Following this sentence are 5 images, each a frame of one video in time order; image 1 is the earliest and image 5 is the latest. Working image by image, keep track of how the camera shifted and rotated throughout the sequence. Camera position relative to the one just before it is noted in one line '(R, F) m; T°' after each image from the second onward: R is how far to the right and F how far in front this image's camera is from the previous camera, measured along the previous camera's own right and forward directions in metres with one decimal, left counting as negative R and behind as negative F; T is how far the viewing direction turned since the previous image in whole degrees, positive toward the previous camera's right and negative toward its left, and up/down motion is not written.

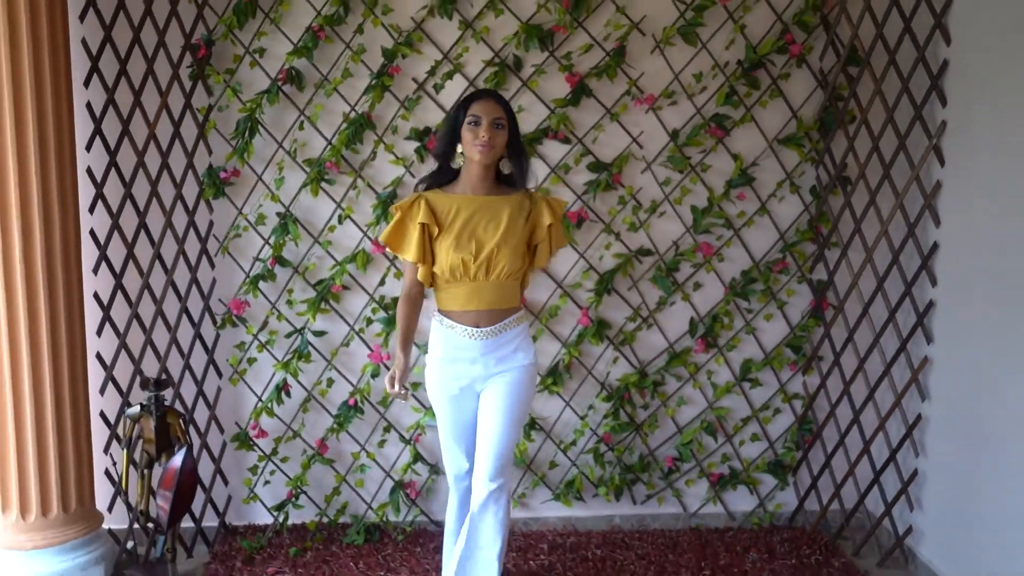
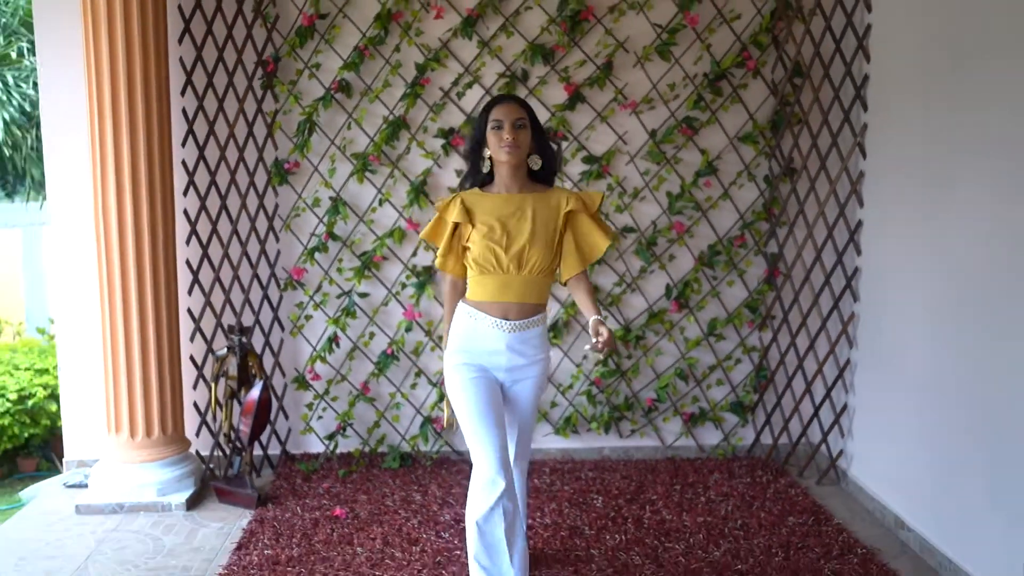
(0.0, -0.6) m; 0°
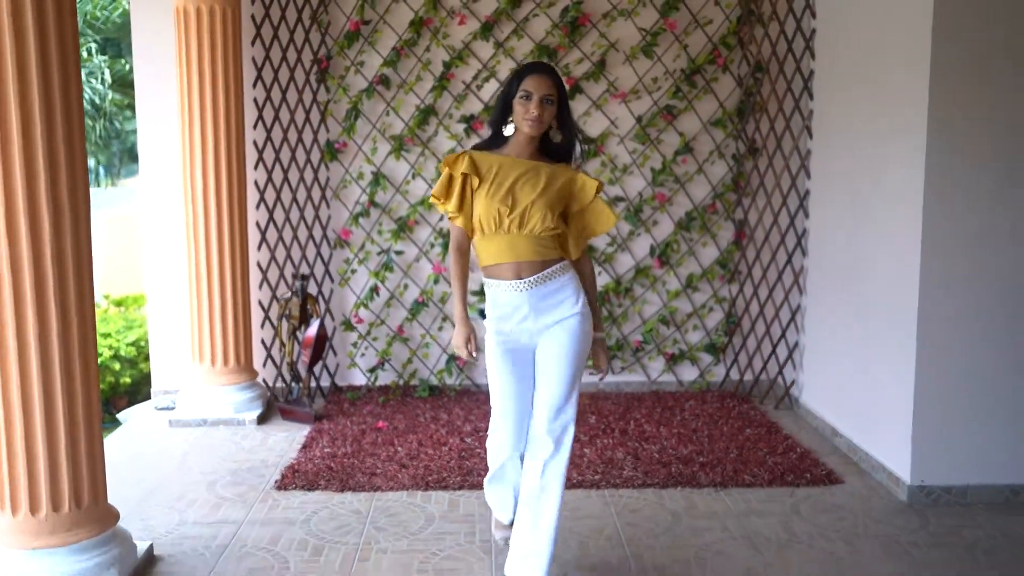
(0.0, -0.7) m; -1°
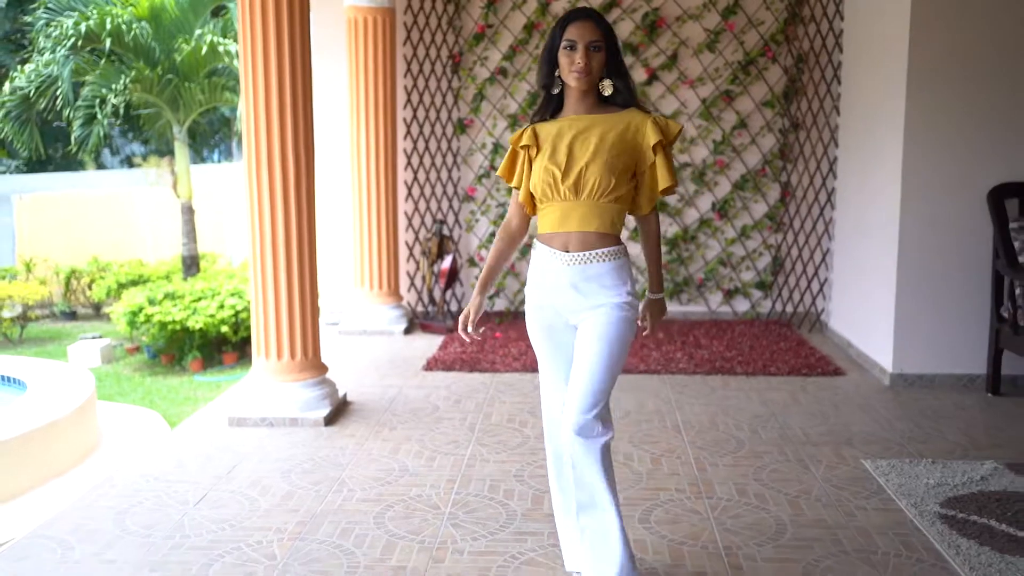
(0.0, -1.1) m; -6°
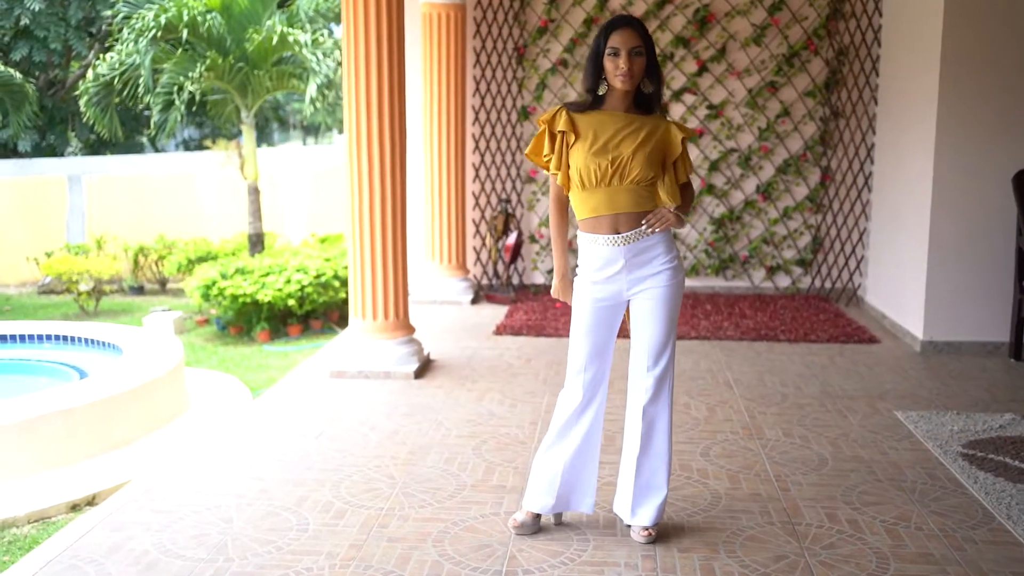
(-0.2, -0.5) m; -2°
